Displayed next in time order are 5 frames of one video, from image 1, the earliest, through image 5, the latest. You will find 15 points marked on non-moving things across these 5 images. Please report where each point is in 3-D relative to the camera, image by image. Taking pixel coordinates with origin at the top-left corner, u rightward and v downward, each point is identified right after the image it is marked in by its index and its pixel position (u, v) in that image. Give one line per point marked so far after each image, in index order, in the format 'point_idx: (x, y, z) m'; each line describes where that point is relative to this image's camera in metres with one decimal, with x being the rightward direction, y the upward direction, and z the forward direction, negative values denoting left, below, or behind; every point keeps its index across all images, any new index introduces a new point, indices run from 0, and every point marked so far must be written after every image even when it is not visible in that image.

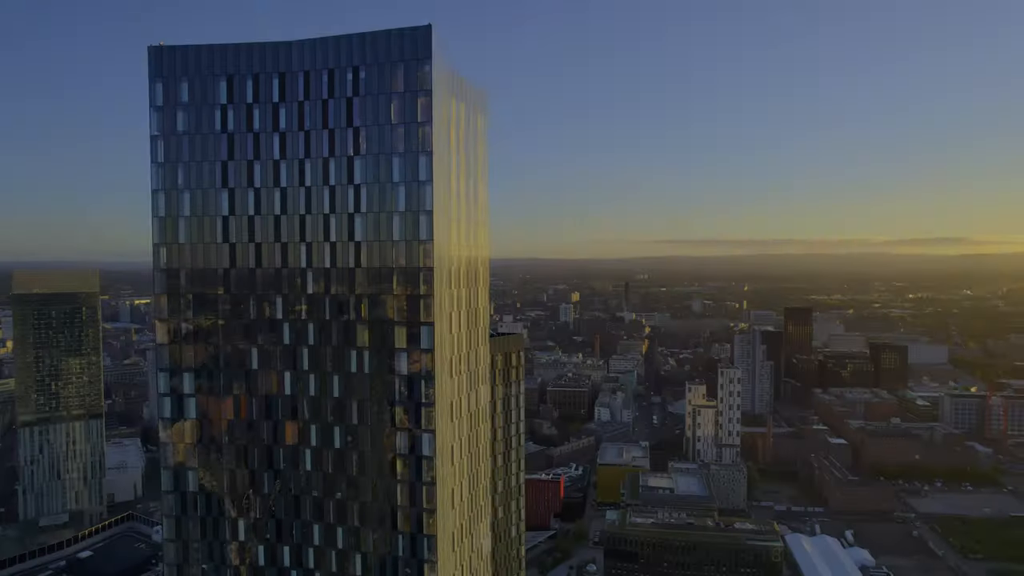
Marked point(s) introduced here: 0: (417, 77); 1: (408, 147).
0: (-2.8, +6.1, +19.8) m
1: (-3.0, +4.2, +19.9) m
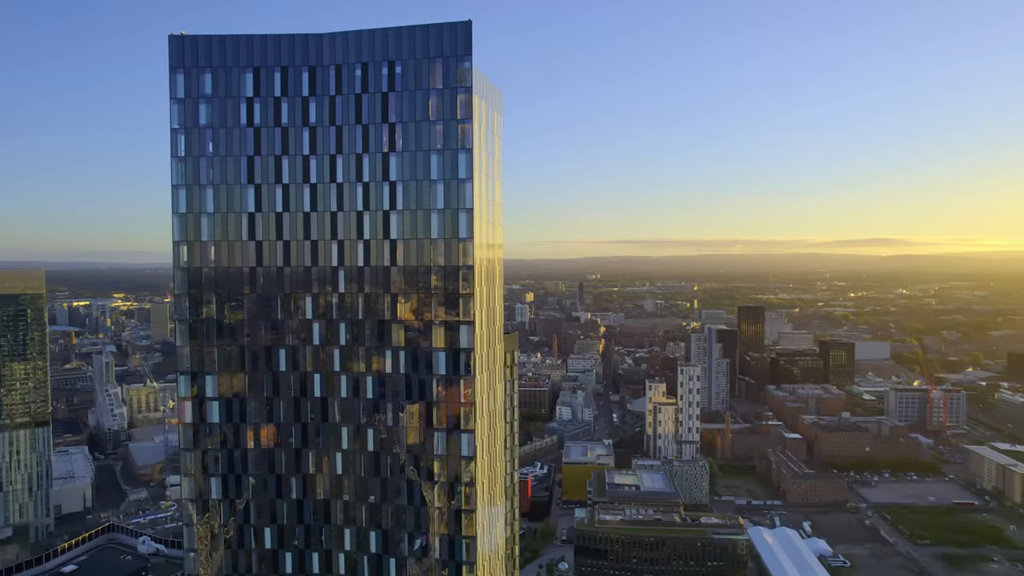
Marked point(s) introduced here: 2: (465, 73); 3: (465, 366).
0: (-1.6, +6.2, +19.6) m
1: (-1.9, +4.2, +19.7) m
2: (-1.3, +6.2, +19.7) m
3: (-1.4, -2.3, +20.0) m
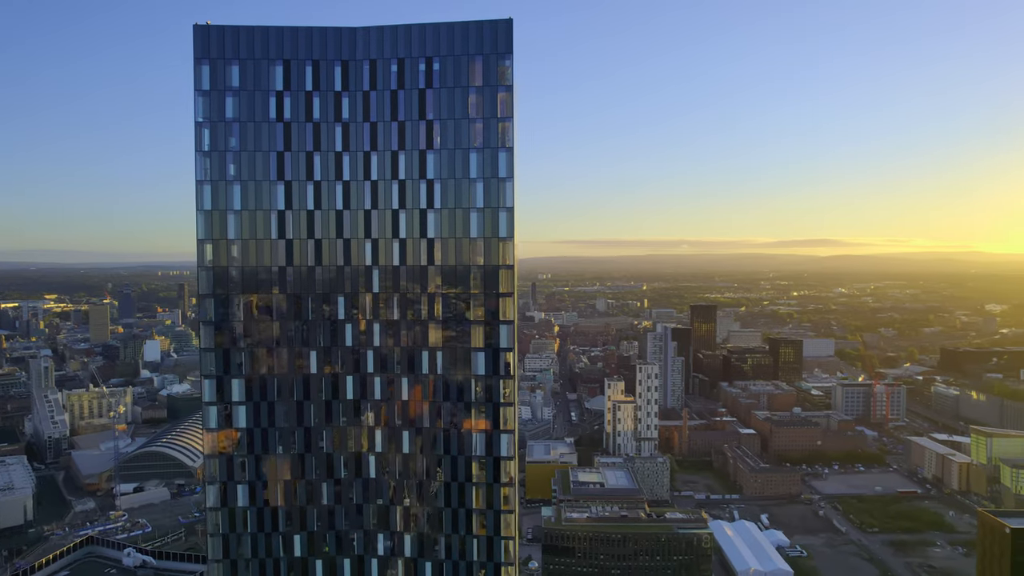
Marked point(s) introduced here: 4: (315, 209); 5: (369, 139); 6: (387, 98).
0: (-0.4, +6.2, +19.4) m
1: (-0.7, +4.2, +19.5) m
2: (-0.2, +6.3, +19.6) m
3: (-0.2, -2.3, +19.8) m
4: (-5.8, +2.3, +20.0) m
5: (-4.2, +4.4, +20.0) m
6: (-3.7, +5.6, +20.0) m
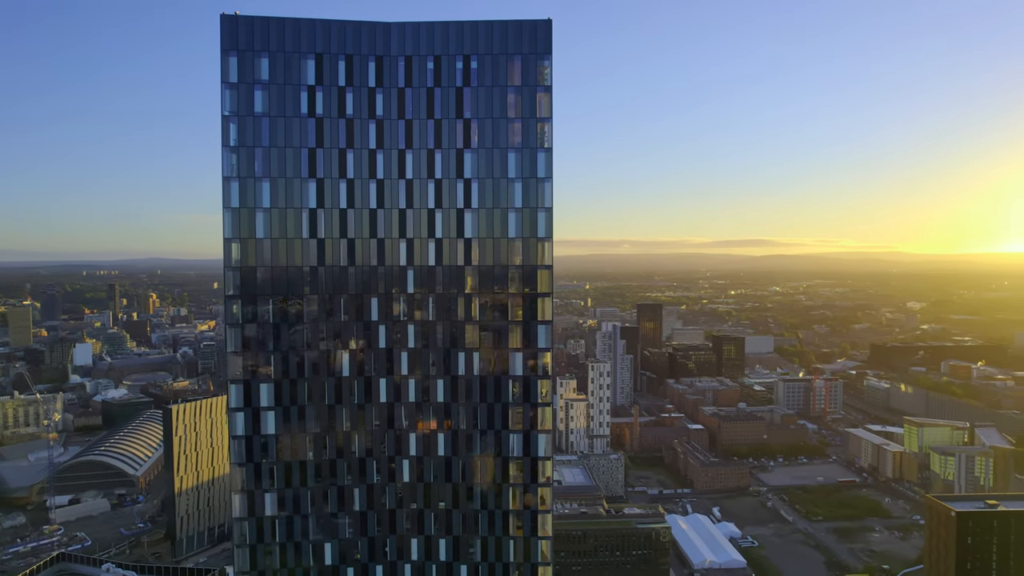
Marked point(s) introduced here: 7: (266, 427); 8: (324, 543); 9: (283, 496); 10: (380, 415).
0: (+0.7, +6.2, +19.4) m
1: (+0.4, +4.2, +19.5) m
2: (+0.9, +6.2, +19.5) m
3: (+0.9, -2.3, +19.8) m
4: (-4.7, +2.3, +19.4) m
5: (-3.1, +4.4, +19.6) m
6: (-2.6, +5.6, +19.6) m
7: (-7.1, -4.0, +19.4) m
8: (-5.5, -7.4, +19.7) m
9: (-6.6, -6.0, +19.5) m
10: (-3.9, -3.7, +19.8) m
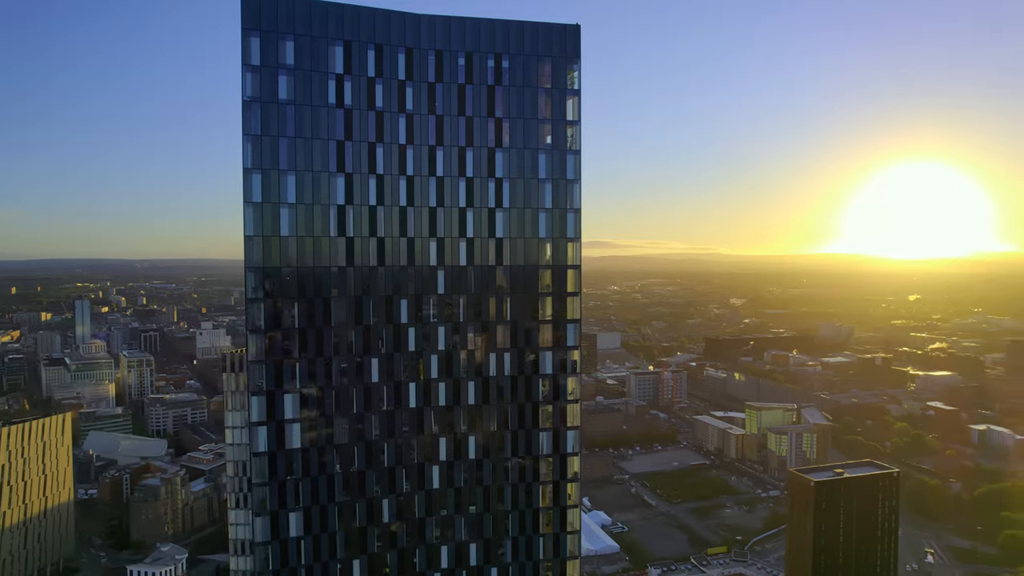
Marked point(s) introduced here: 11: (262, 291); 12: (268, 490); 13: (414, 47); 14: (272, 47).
0: (+1.6, +6.2, +19.7) m
1: (+1.3, +4.2, +19.7) m
2: (+1.8, +6.3, +19.9) m
3: (+1.7, -2.3, +20.2) m
4: (-3.7, +2.3, +18.5) m
5: (-2.2, +4.4, +19.0) m
6: (-1.7, +5.6, +19.2) m
7: (-5.9, -4.0, +17.9) m
8: (-4.4, -7.4, +18.6) m
9: (-5.4, -6.1, +18.1) m
10: (-2.9, -3.7, +19.0) m
11: (-6.5, -0.1, +17.4) m
12: (-6.4, -5.2, +17.7) m
13: (-2.8, +6.7, +18.9) m
14: (-6.3, +6.2, +17.4) m
